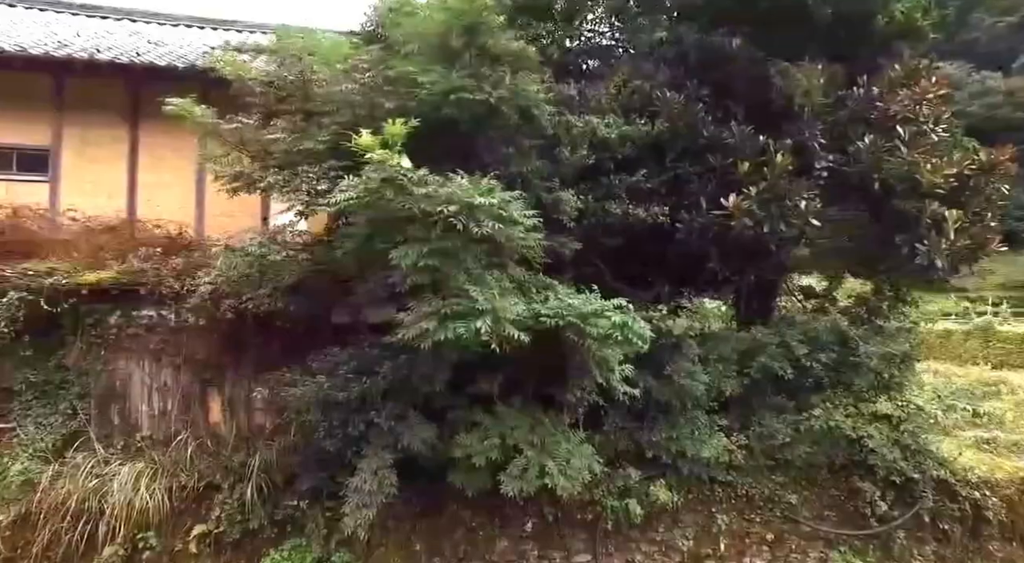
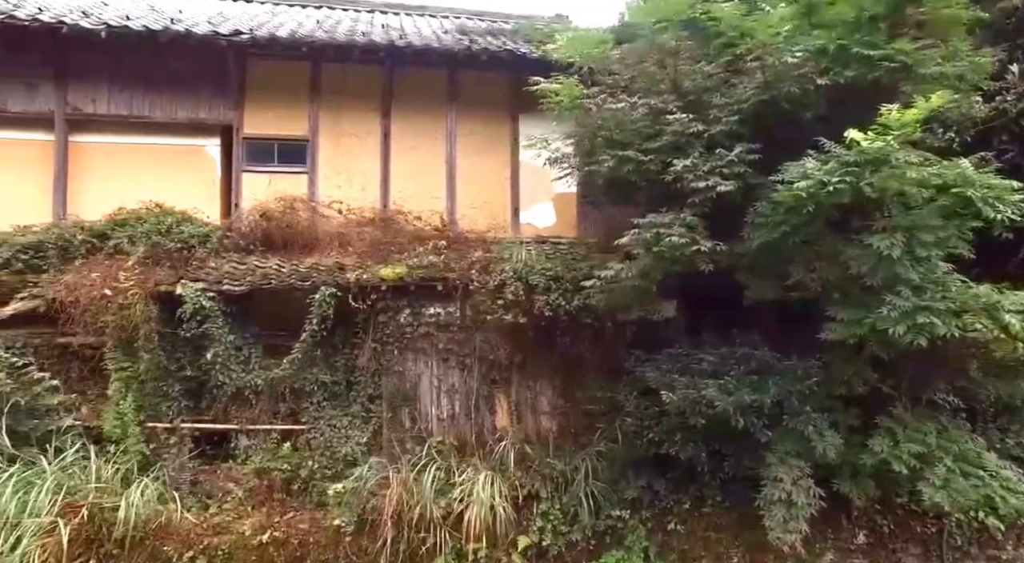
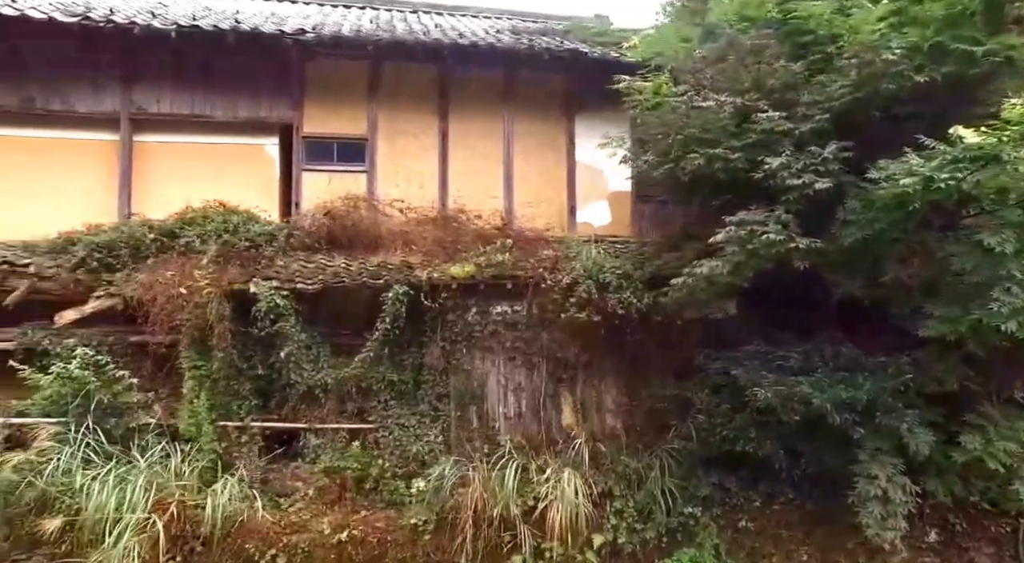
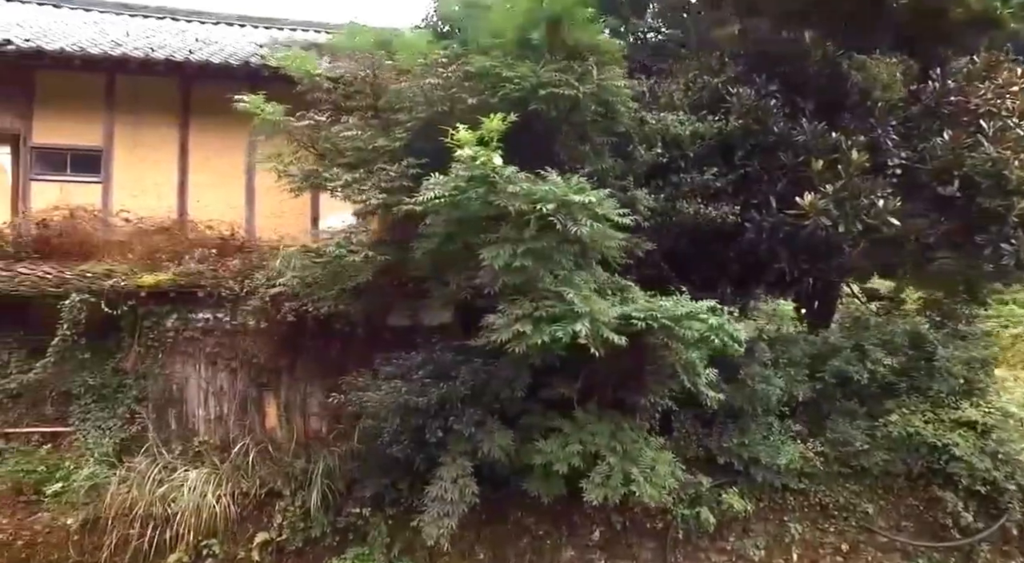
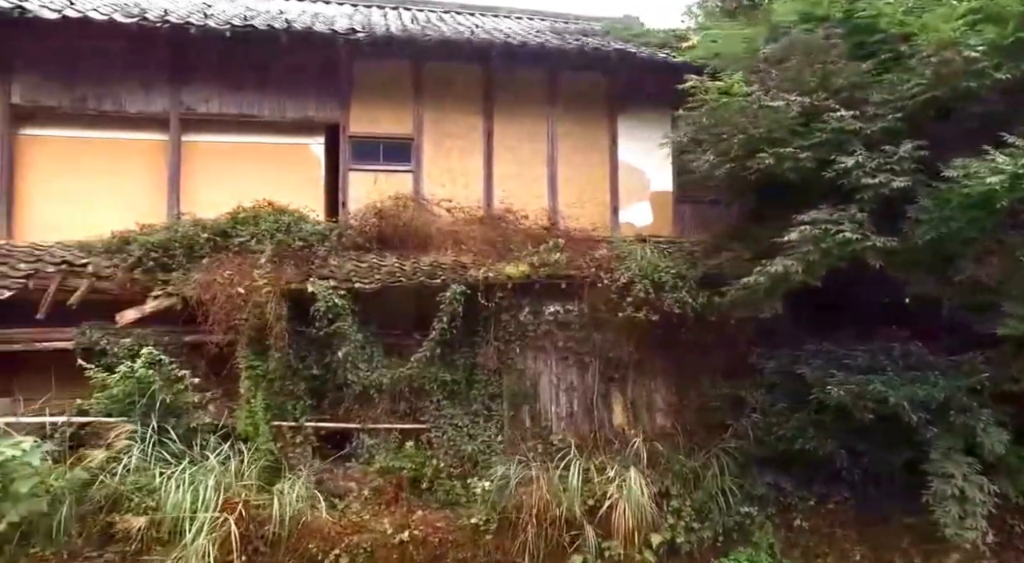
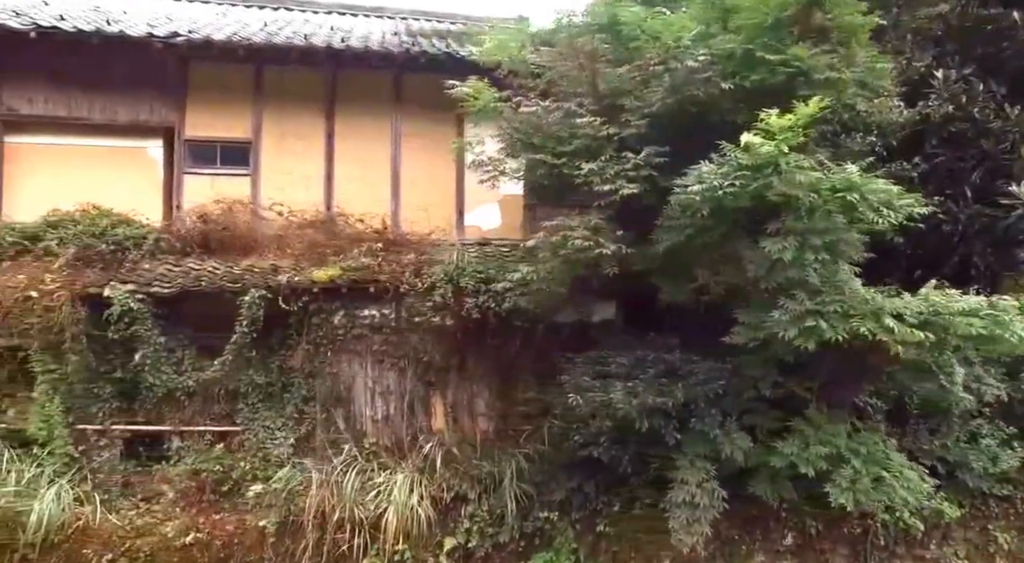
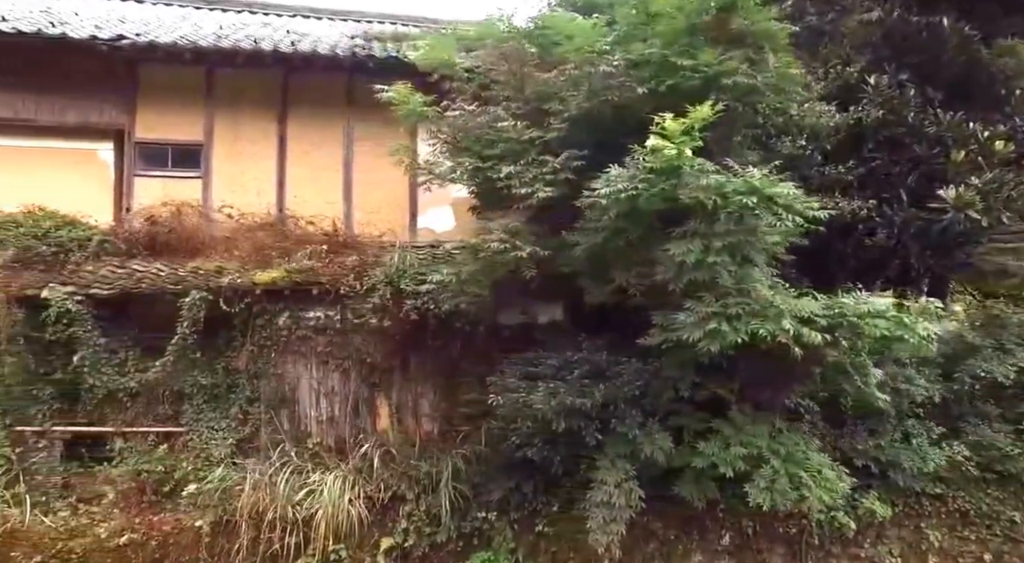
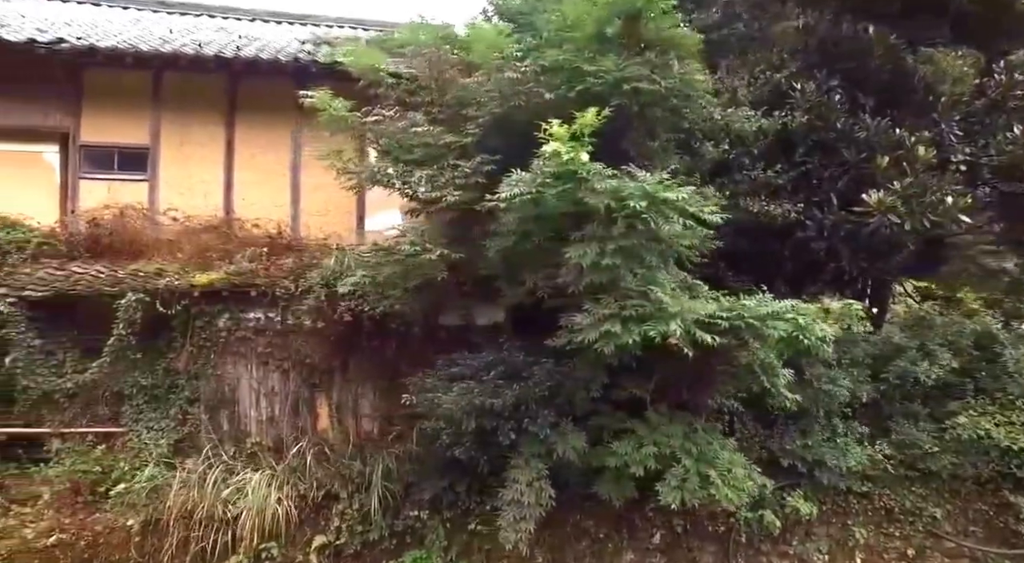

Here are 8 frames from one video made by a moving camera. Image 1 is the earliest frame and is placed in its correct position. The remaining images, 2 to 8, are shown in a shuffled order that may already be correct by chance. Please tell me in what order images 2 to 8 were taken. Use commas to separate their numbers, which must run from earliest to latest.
4, 8, 7, 6, 2, 3, 5
